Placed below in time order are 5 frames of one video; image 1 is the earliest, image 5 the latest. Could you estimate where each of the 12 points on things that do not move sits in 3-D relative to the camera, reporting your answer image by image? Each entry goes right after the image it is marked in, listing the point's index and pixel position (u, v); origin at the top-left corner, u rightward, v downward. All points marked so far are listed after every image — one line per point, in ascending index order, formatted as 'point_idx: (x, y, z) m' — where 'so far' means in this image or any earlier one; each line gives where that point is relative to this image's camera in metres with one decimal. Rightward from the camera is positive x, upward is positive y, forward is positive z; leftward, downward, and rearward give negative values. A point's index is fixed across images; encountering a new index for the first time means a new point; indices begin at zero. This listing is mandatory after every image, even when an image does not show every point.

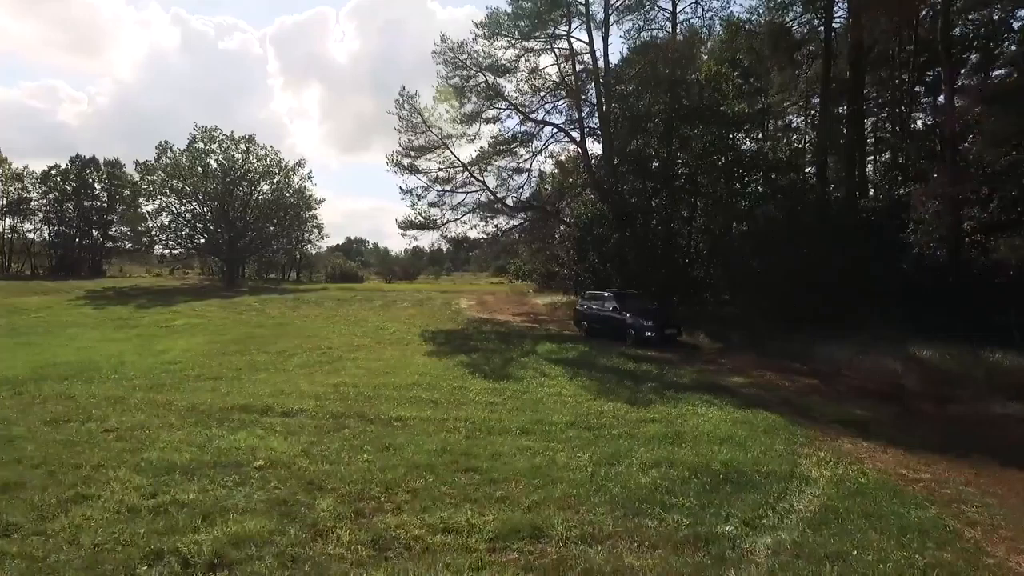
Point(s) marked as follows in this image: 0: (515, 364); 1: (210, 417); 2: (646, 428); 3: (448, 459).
0: (+0.1, -2.2, +17.7) m
1: (-5.2, -2.2, +10.6) m
2: (+2.3, -2.3, +10.0) m
3: (-0.9, -2.2, +8.0) m
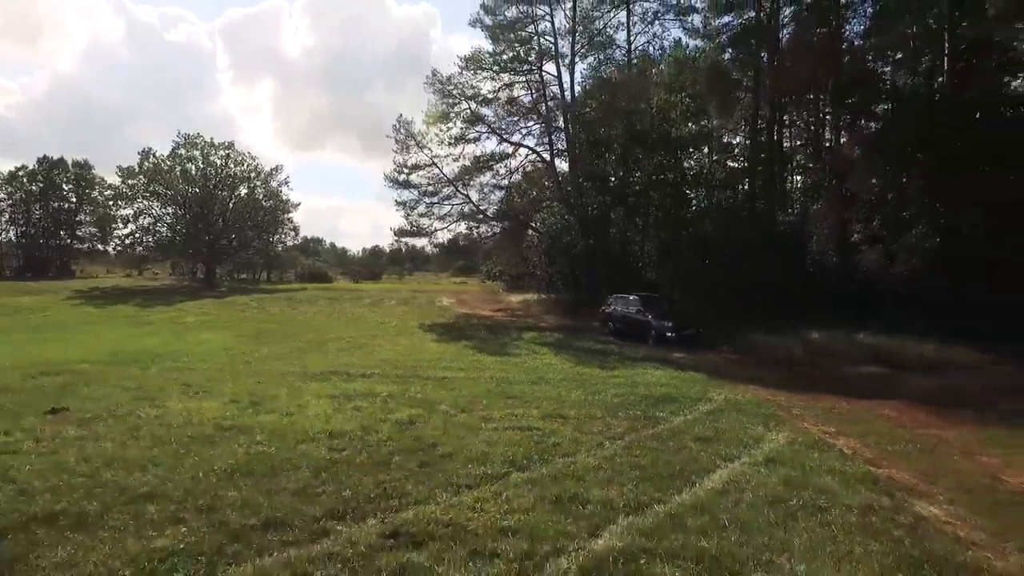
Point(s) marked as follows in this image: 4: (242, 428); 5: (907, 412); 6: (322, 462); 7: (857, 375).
0: (-0.1, -2.2, +22.6) m
1: (-4.9, -2.2, +15.2) m
2: (+2.6, -2.3, +15.2) m
3: (-0.4, -2.2, +12.9) m
4: (-4.0, -2.0, +8.8) m
5: (+7.8, -2.4, +11.9) m
6: (-2.3, -2.1, +7.2) m
7: (+9.7, -2.5, +17.2) m
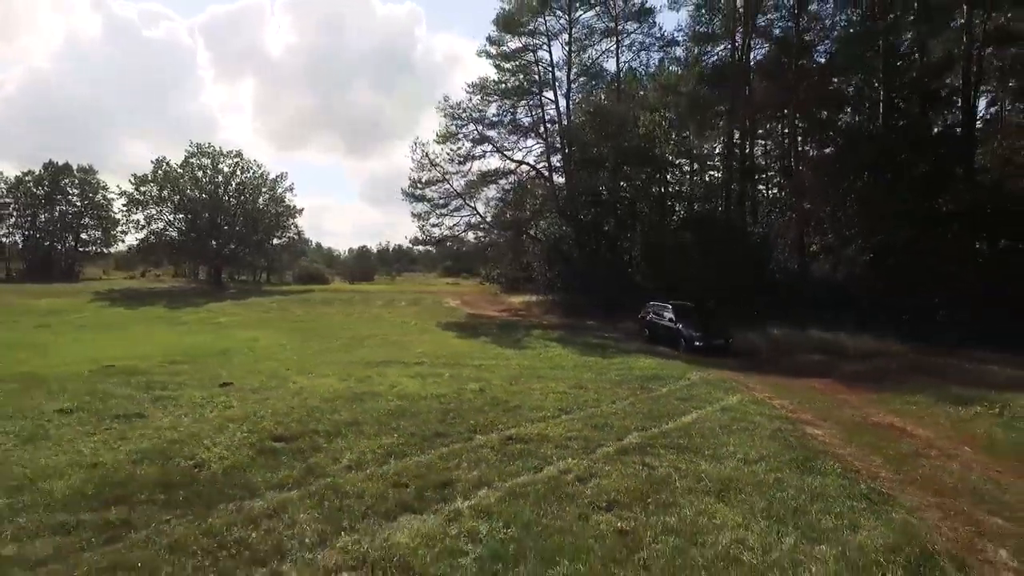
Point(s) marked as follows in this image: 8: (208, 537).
0: (+0.4, -2.4, +26.9) m
1: (-4.2, -2.4, +19.3) m
2: (+3.3, -2.5, +19.5) m
3: (+0.4, -2.4, +17.2) m
4: (-3.1, -2.3, +12.9) m
5: (+8.6, -2.6, +16.4) m
6: (-1.3, -2.3, +11.4) m
7: (+10.4, -2.6, +21.7) m
8: (-3.0, -2.5, +6.1) m
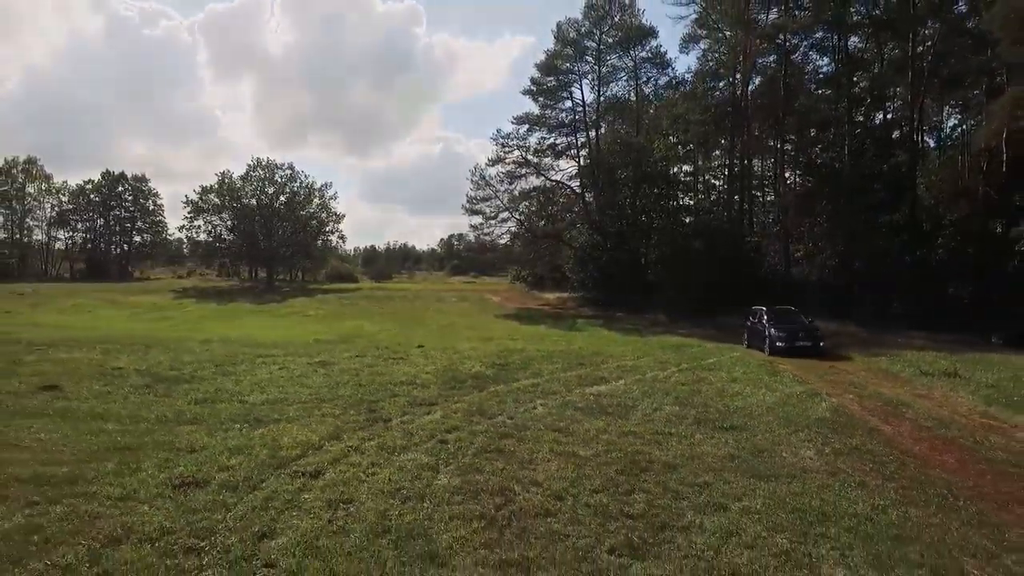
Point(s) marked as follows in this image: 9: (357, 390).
0: (+3.6, -2.3, +35.4) m
1: (-1.0, -2.3, +27.8) m
2: (+6.5, -2.4, +28.0) m
3: (+3.6, -2.3, +25.7) m
4: (+0.1, -2.2, +21.4) m
5: (+11.8, -2.5, +24.9) m
6: (+1.9, -2.2, +19.9) m
7: (+13.6, -2.5, +30.2) m
8: (+0.3, -2.4, +14.6) m
9: (-3.7, -2.4, +14.3) m
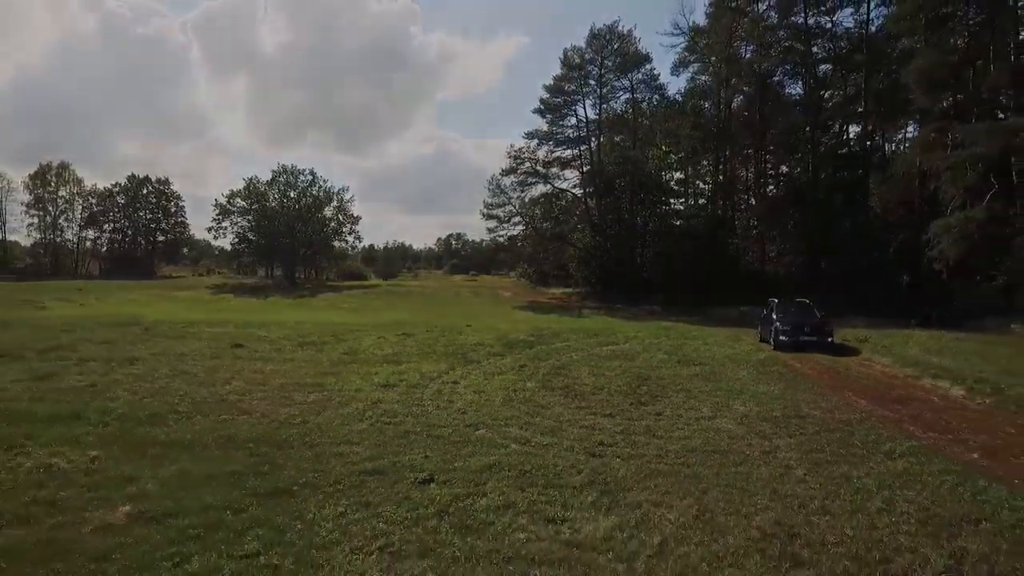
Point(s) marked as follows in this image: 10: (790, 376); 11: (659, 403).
0: (+4.8, -1.9, +41.8) m
1: (+0.3, -1.9, +34.2) m
2: (+7.8, -2.0, +34.5) m
3: (+4.9, -2.0, +32.1) m
4: (+1.5, -1.8, +27.8) m
5: (+13.1, -2.2, +31.4) m
6: (+3.2, -1.9, +26.3) m
7: (+14.8, -2.2, +36.8) m
8: (+1.6, -2.1, +21.0) m
9: (-2.3, -2.0, +20.7) m
10: (+7.1, -2.3, +15.5) m
11: (+3.1, -2.4, +12.8) m
